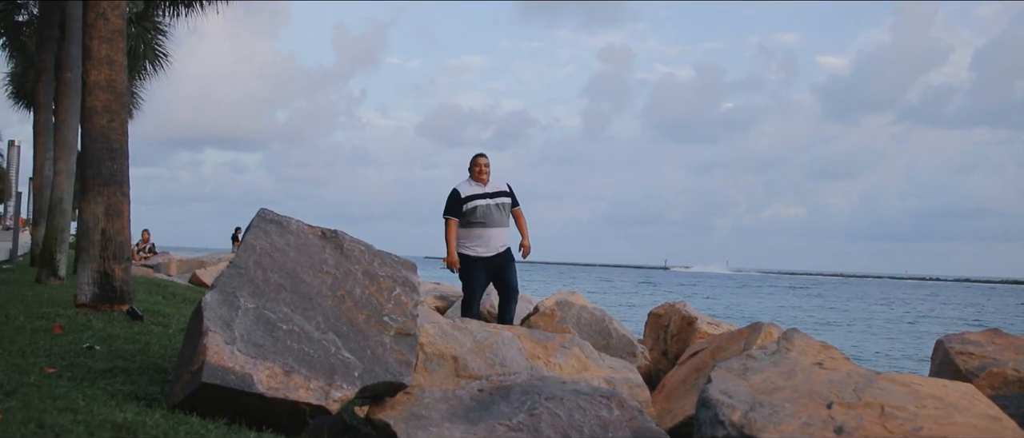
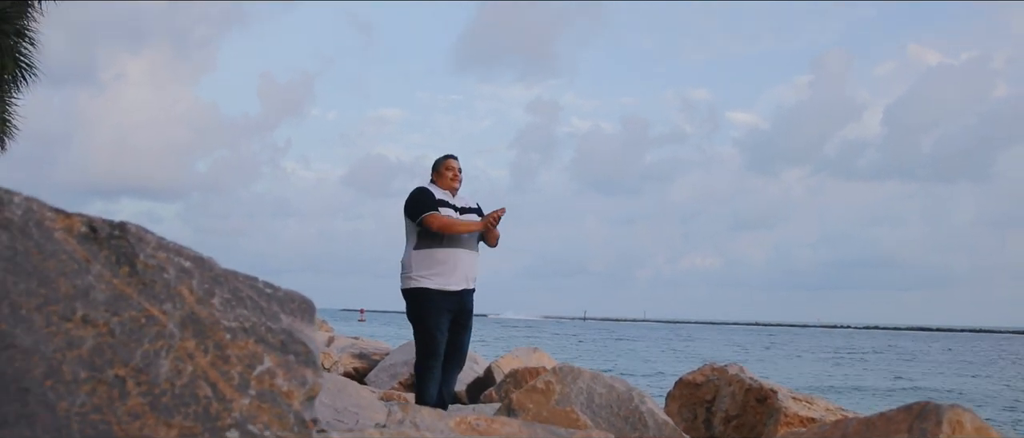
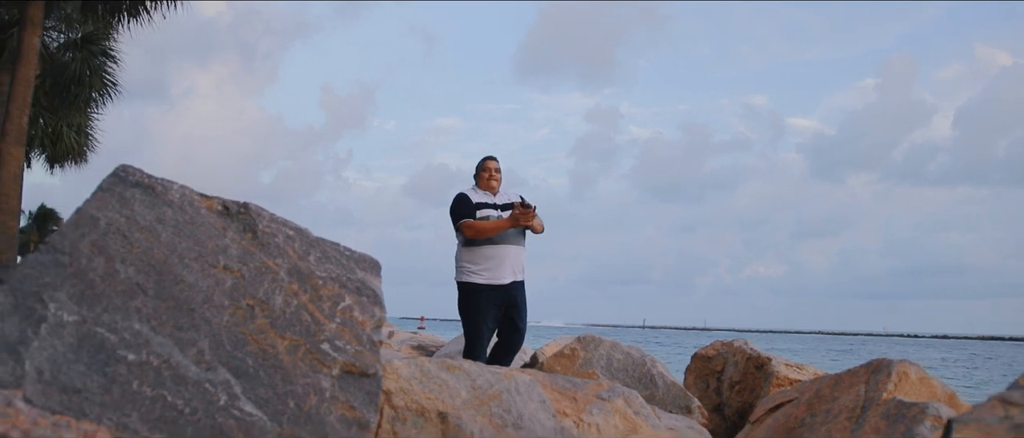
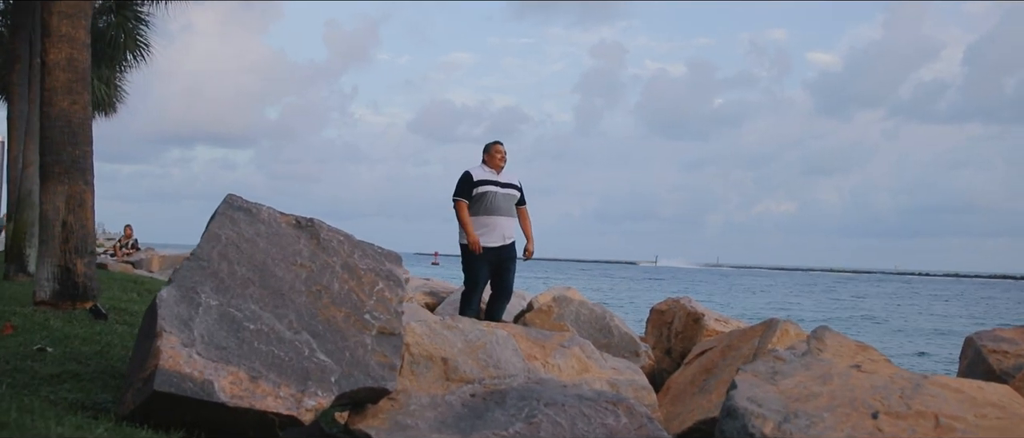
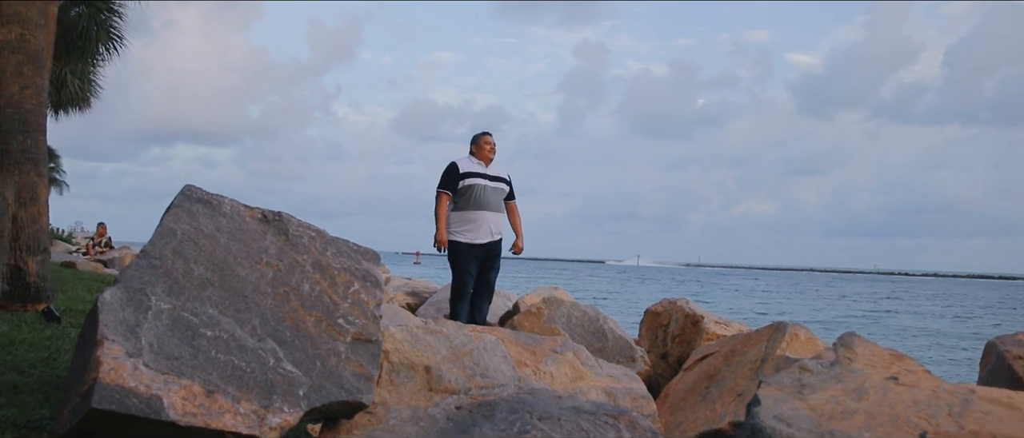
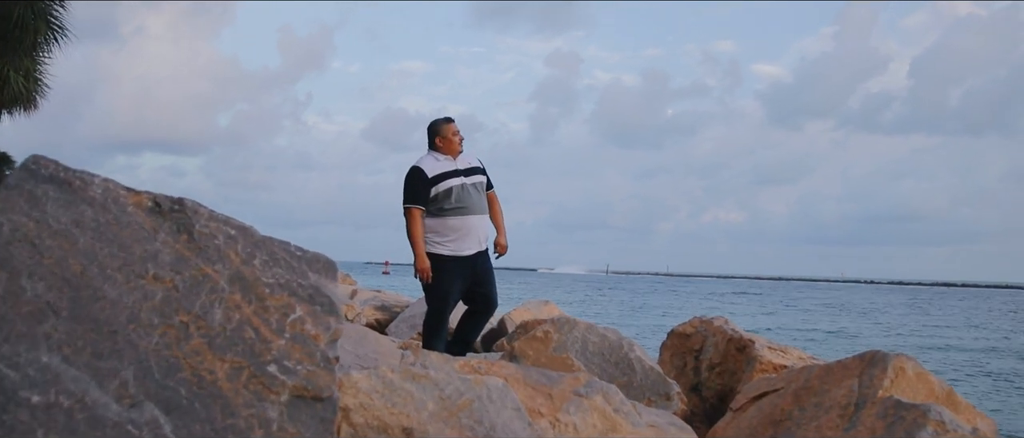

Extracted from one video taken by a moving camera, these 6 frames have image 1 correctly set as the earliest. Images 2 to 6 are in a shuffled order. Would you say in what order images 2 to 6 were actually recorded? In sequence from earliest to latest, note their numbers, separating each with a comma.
4, 5, 6, 2, 3
